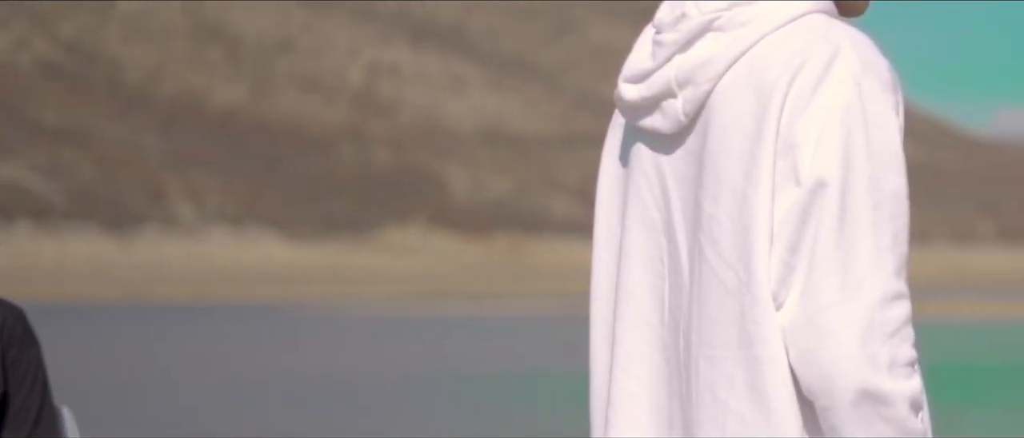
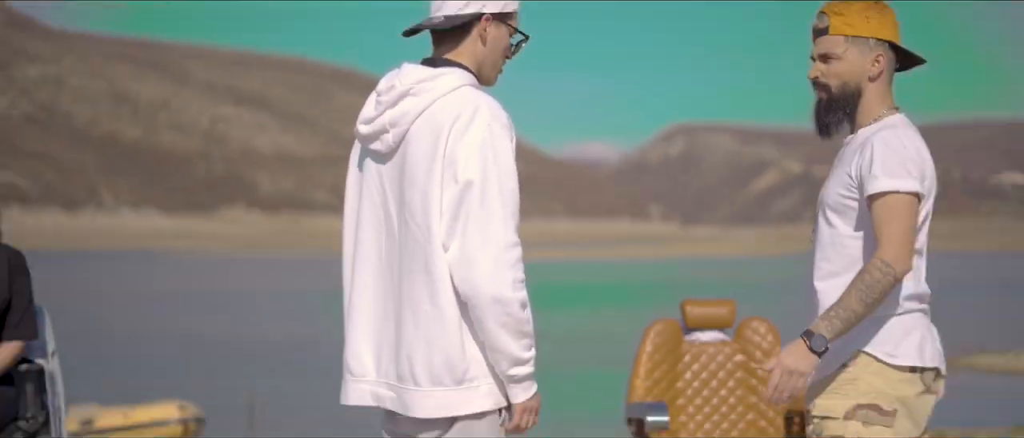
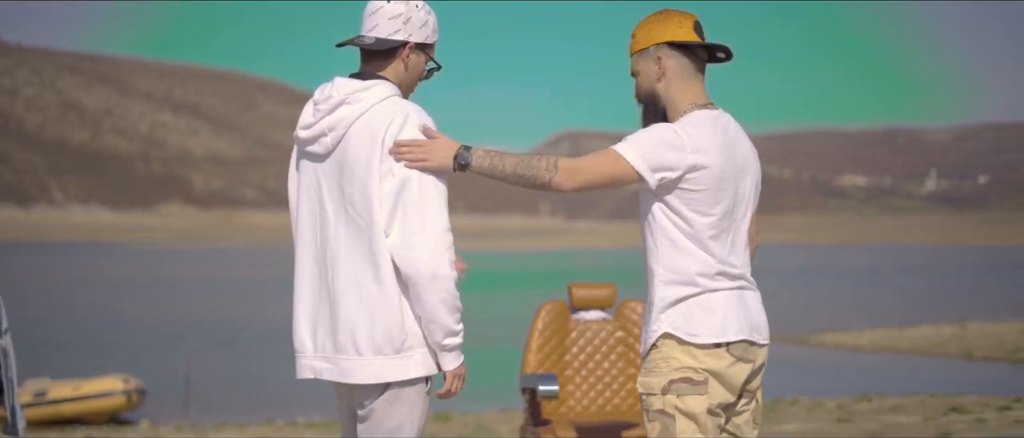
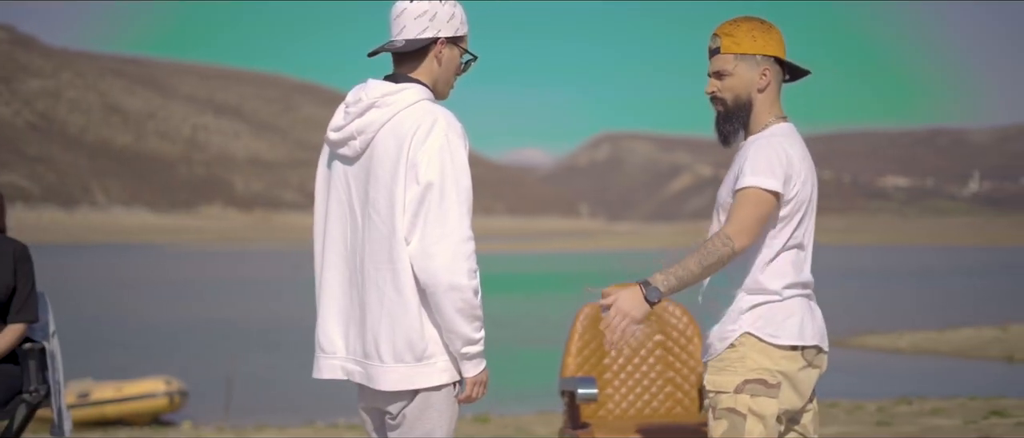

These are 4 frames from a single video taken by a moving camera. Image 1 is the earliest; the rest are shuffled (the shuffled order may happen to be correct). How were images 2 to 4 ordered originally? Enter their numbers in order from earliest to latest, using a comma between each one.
2, 4, 3
